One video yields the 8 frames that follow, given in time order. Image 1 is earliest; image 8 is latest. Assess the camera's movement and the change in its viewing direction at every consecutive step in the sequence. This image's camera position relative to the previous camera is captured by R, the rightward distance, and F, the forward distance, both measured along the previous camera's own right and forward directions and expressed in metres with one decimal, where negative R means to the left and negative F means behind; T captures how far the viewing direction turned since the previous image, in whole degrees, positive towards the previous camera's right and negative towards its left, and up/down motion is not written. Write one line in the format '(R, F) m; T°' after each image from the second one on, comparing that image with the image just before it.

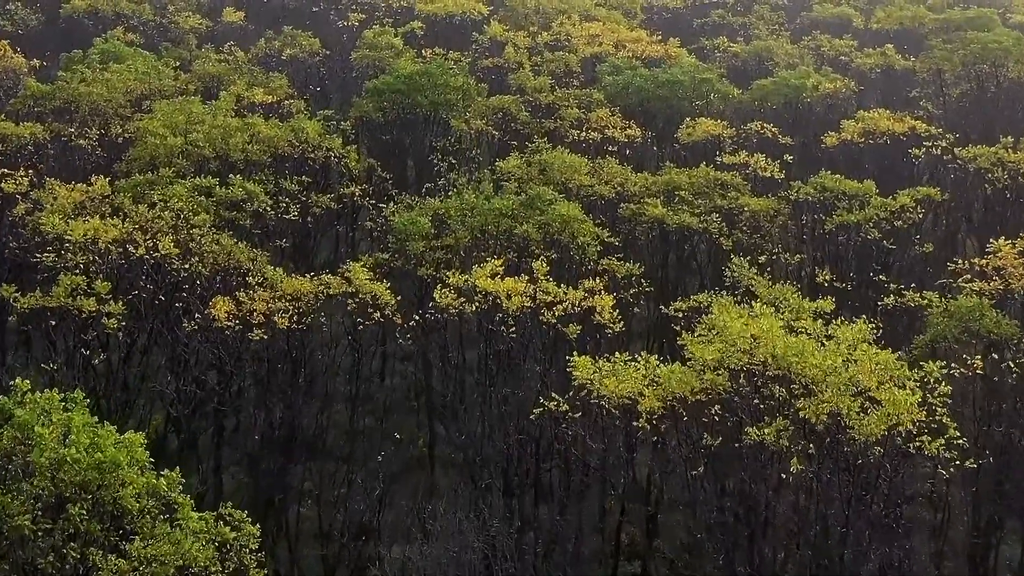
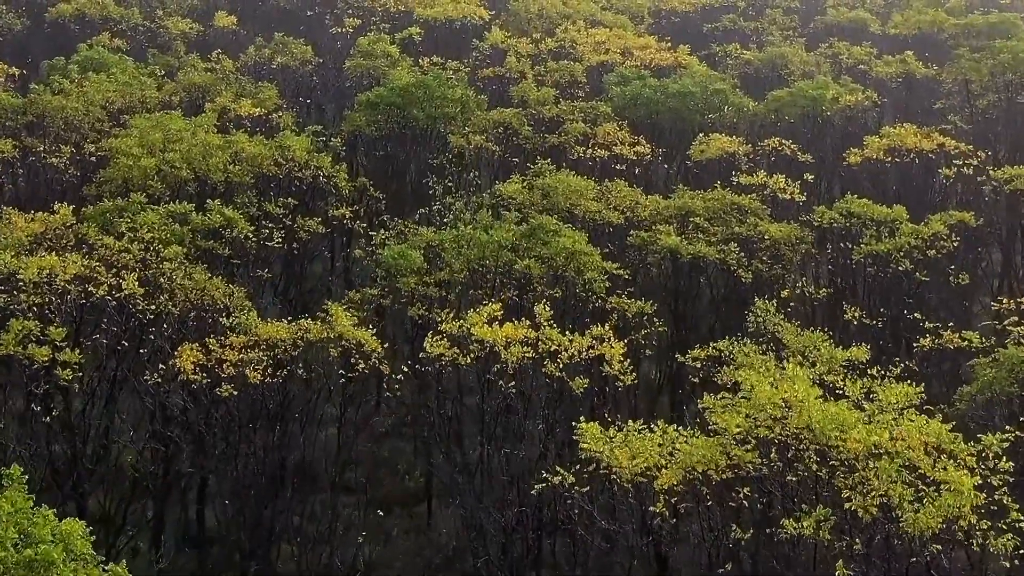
(+0.1, +3.3) m; 0°
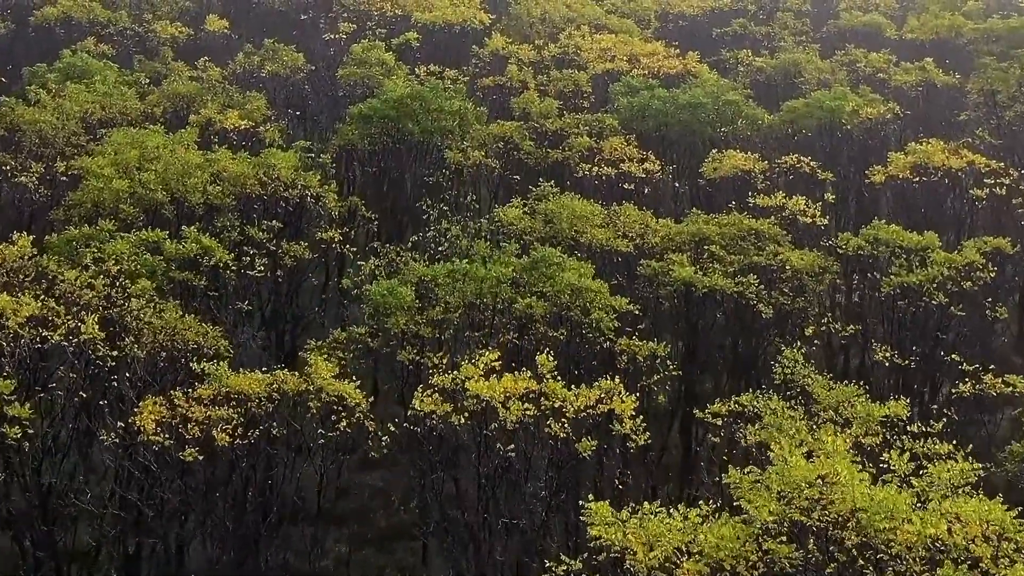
(+0.1, +3.1) m; 0°
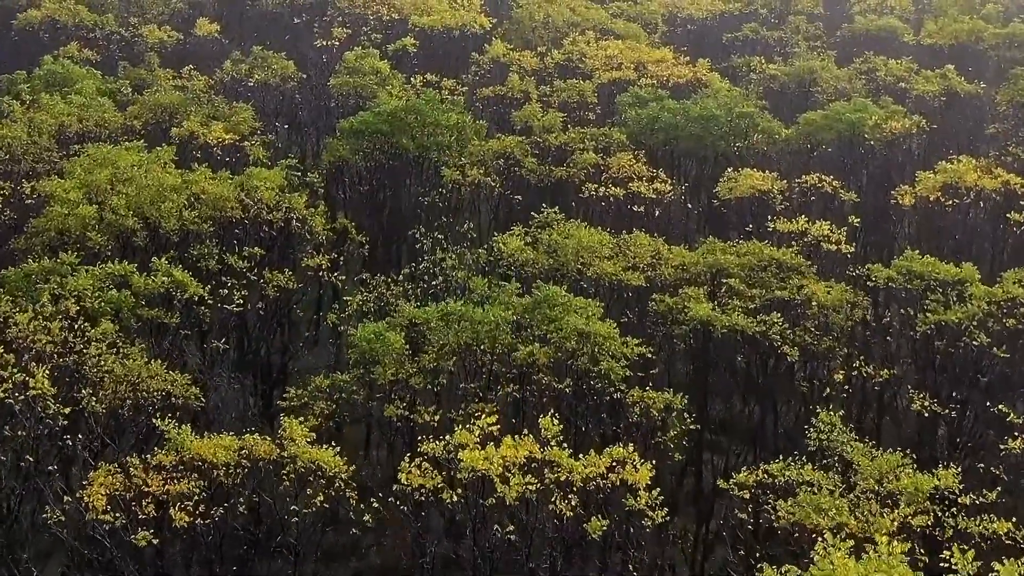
(+0.1, +3.2) m; 0°
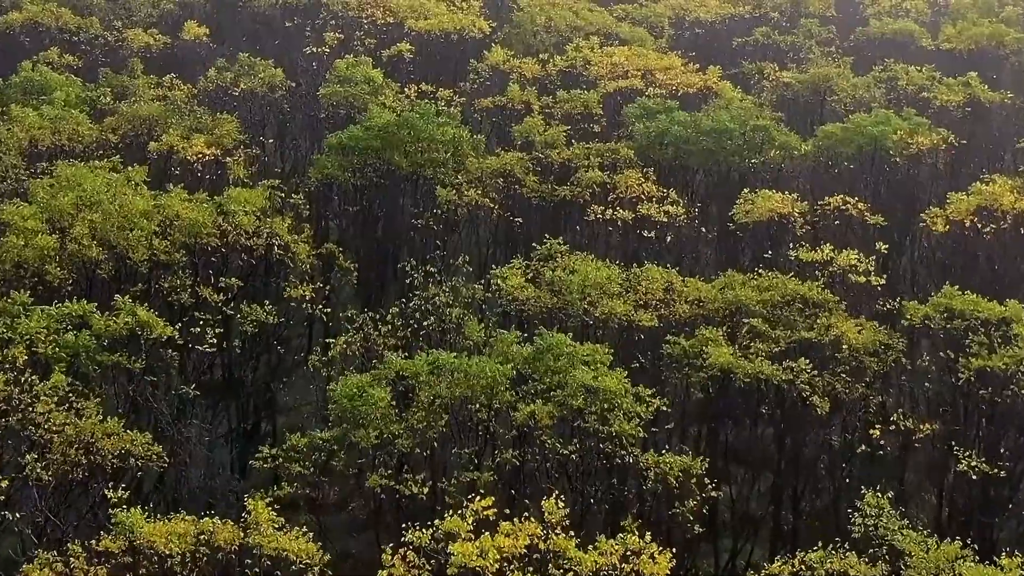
(0.0, +3.2) m; 0°
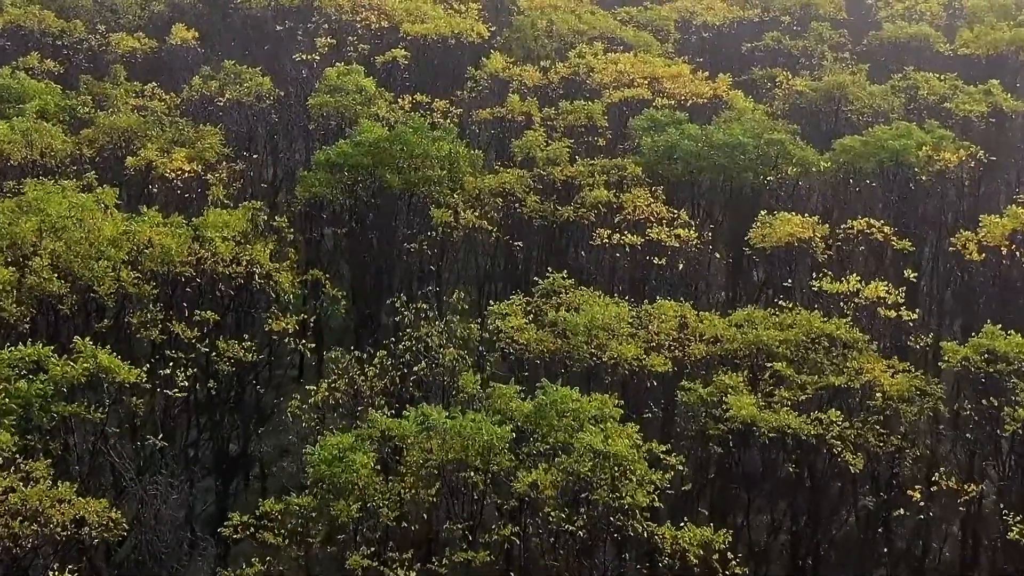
(0.0, +2.9) m; 0°
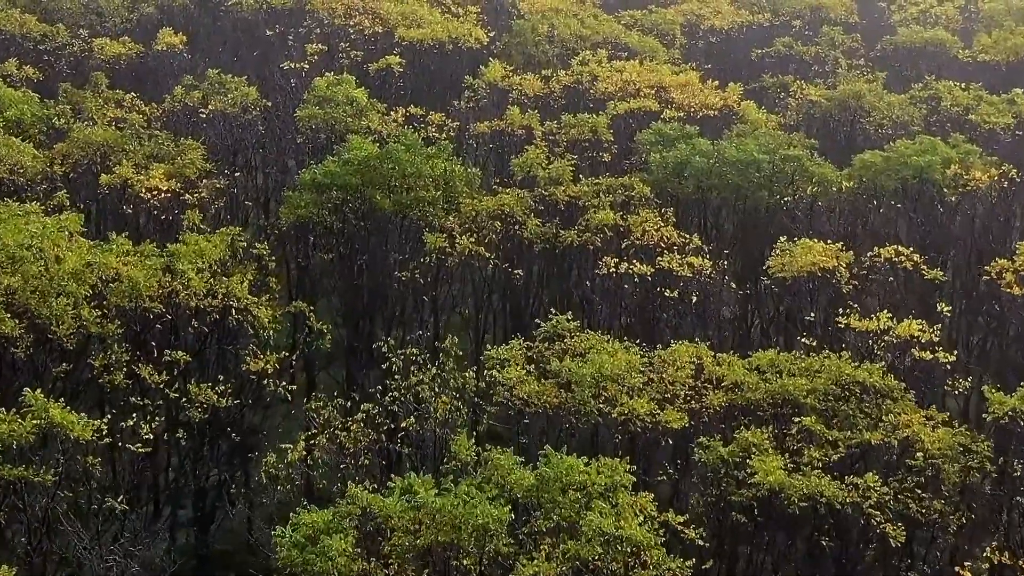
(0.0, +2.9) m; 0°
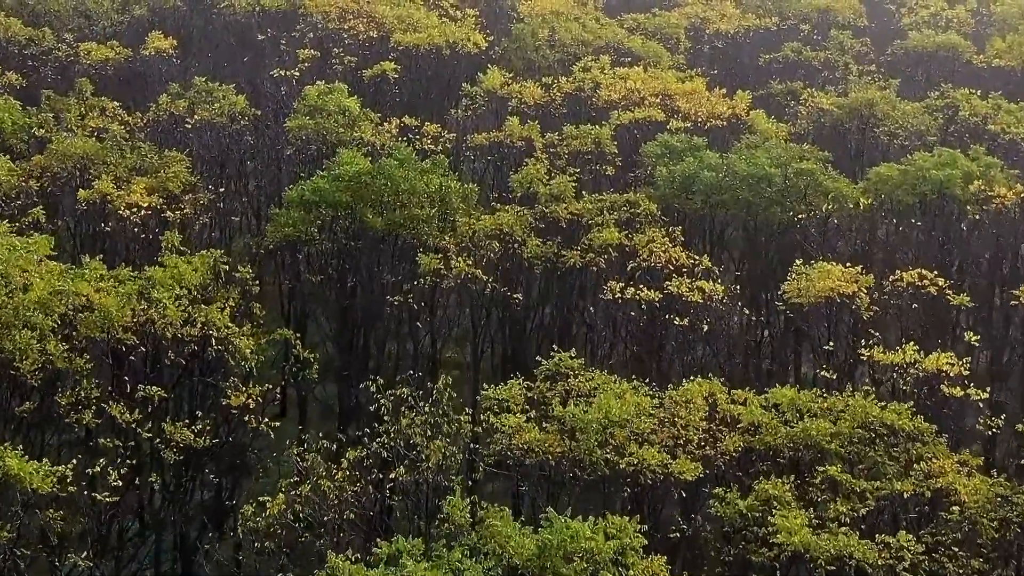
(0.0, +2.1) m; 0°
